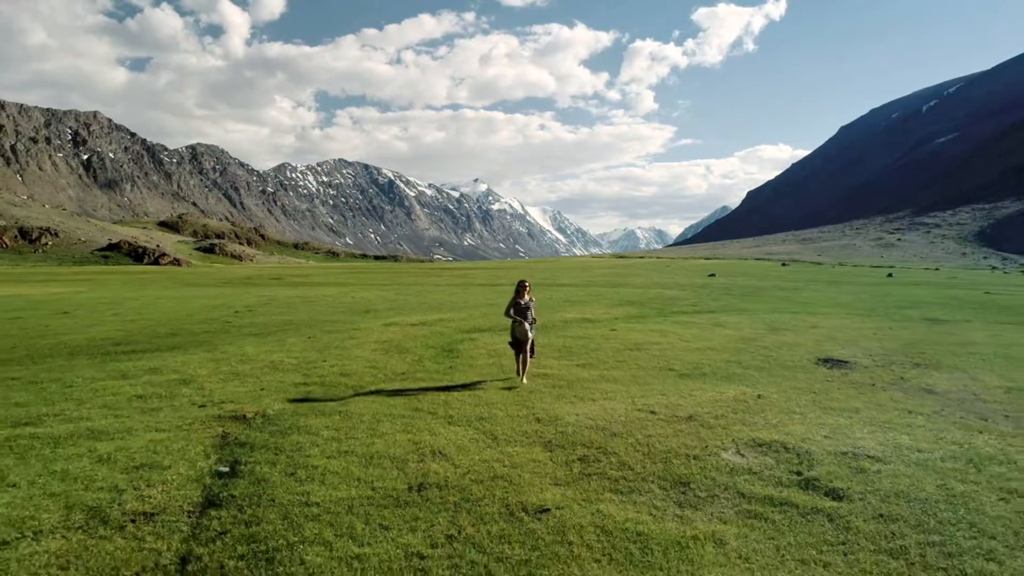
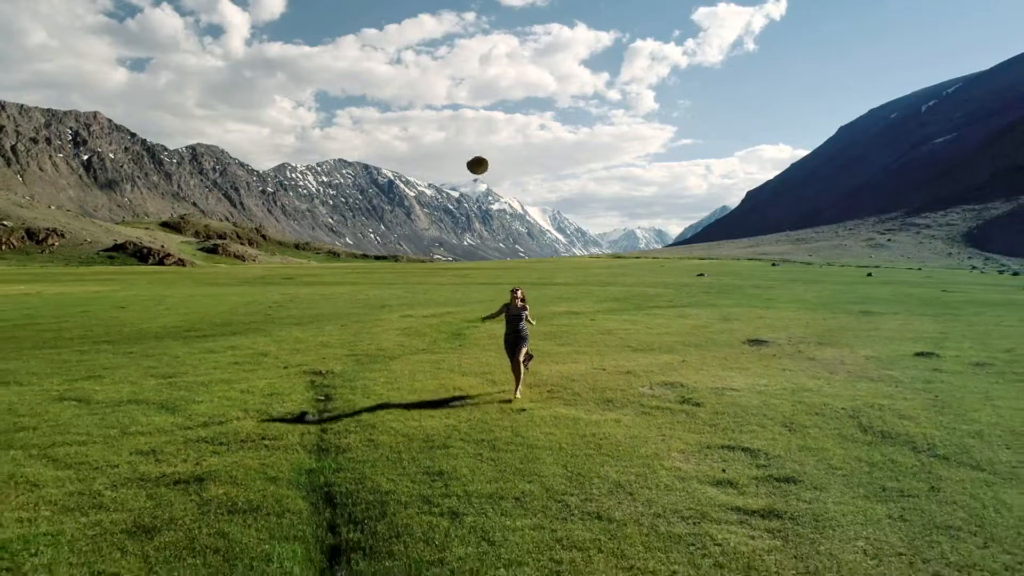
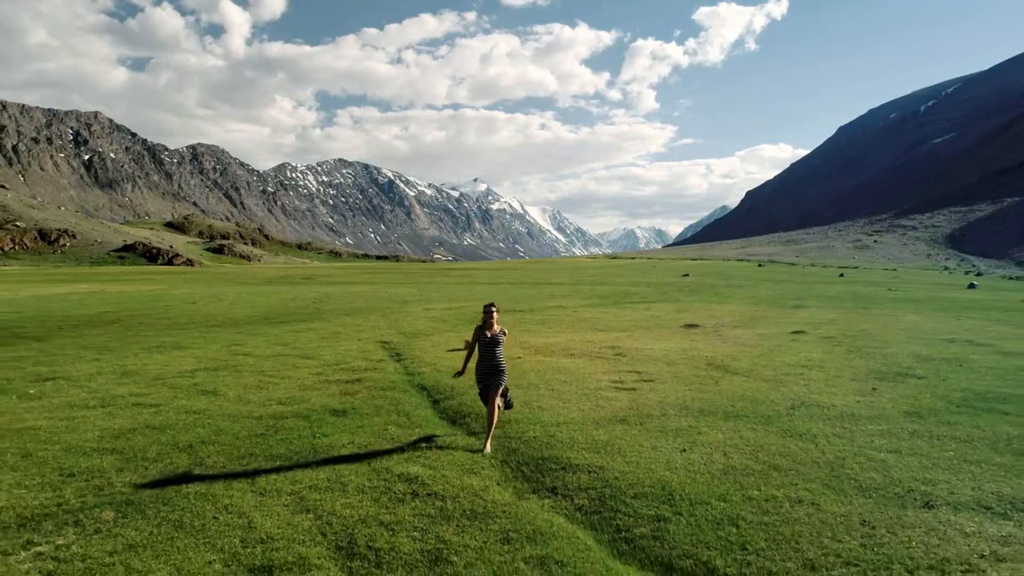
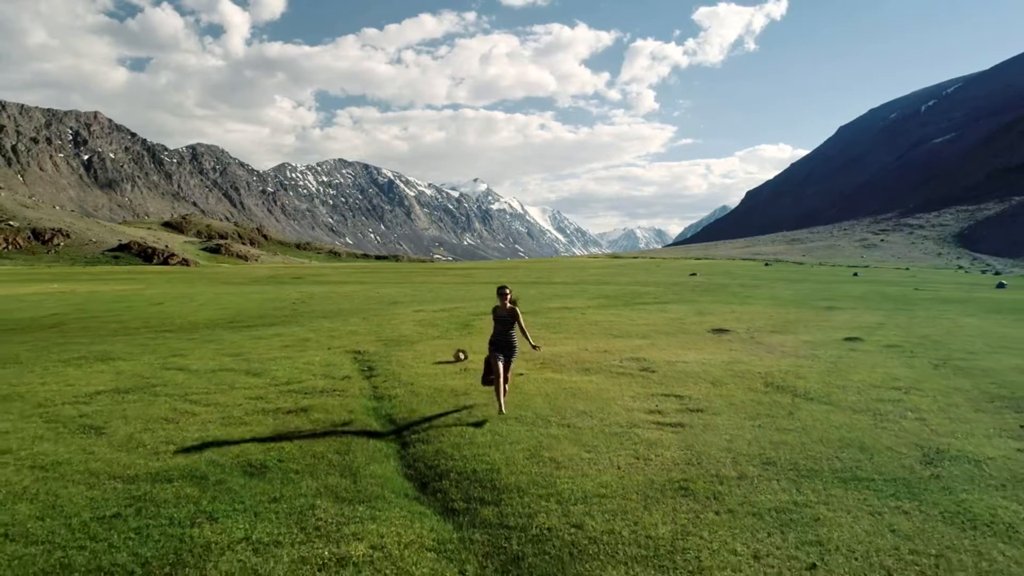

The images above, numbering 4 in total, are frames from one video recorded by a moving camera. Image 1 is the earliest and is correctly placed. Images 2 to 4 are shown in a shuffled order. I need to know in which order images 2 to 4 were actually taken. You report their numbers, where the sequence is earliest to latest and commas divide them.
2, 4, 3
